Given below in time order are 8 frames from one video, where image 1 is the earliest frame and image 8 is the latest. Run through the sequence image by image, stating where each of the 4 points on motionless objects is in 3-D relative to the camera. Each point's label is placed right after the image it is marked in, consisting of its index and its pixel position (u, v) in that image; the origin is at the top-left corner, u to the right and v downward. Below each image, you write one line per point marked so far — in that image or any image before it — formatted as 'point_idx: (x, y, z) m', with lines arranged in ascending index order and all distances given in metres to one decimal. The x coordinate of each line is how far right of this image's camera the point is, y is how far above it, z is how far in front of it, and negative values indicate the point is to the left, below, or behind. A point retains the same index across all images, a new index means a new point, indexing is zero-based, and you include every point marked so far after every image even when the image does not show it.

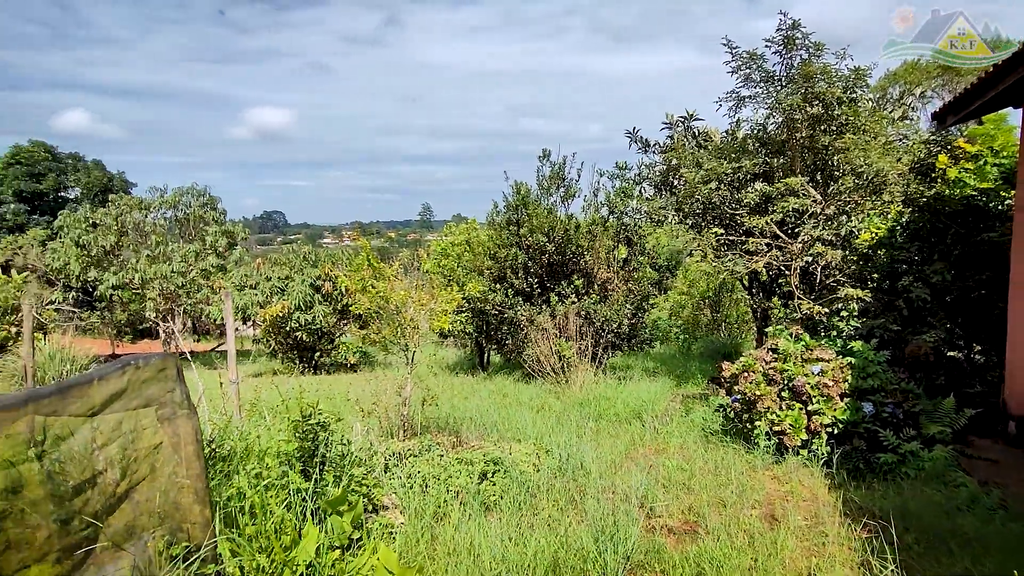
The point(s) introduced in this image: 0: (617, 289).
0: (+1.5, 0.0, +8.0) m
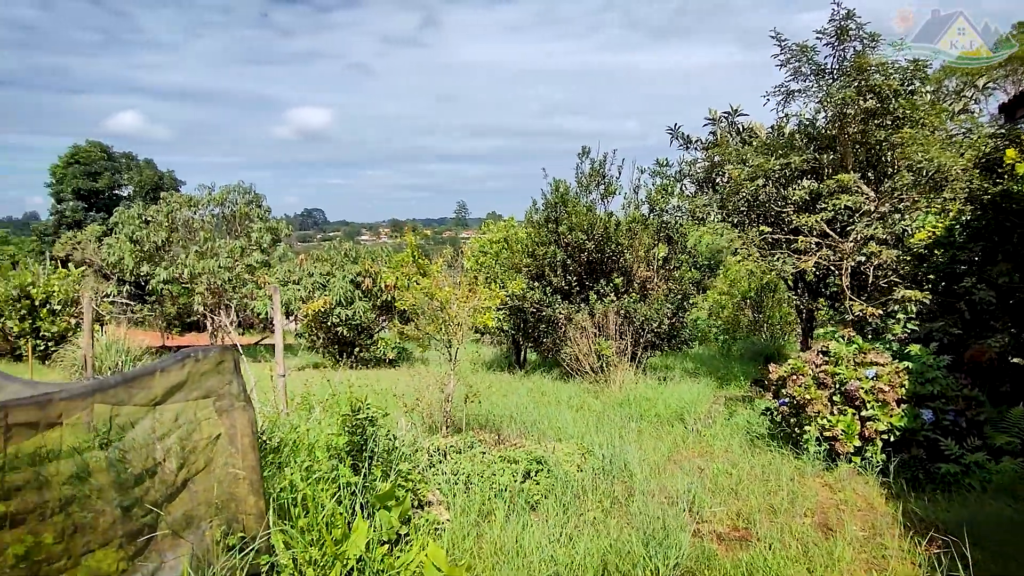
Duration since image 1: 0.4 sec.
0: (+2.0, 0.0, +7.9) m
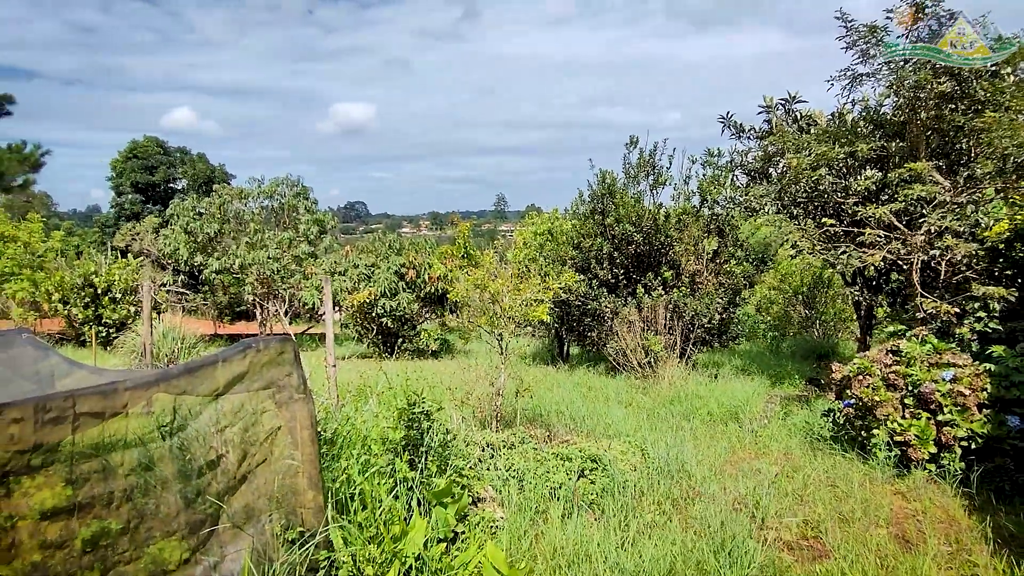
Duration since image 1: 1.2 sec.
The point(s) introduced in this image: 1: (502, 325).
0: (+2.6, +0.1, +7.6) m
1: (-0.1, -0.4, +6.5) m
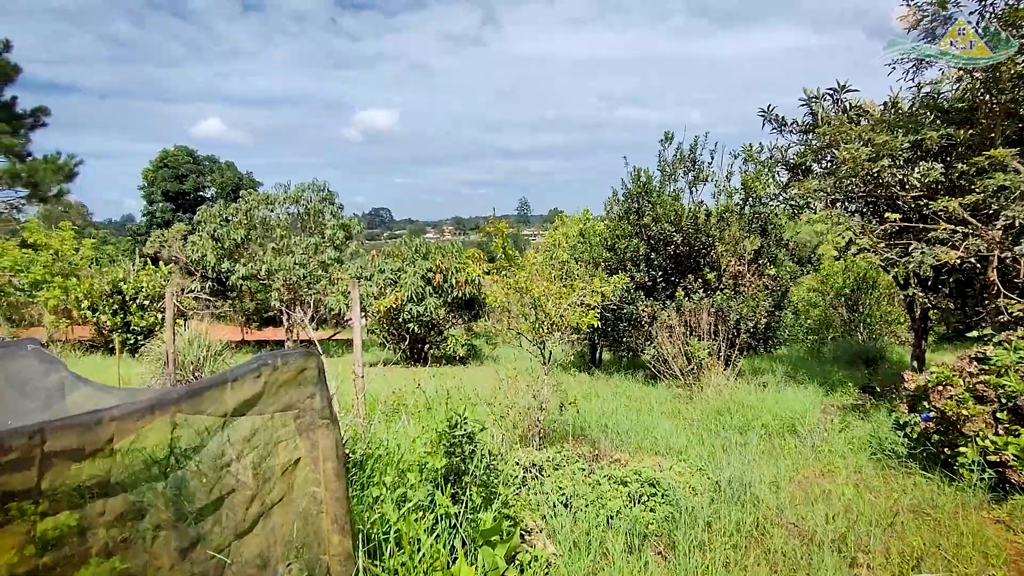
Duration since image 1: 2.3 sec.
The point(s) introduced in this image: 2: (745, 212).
0: (+3.0, 0.0, +7.2) m
1: (+0.3, -0.5, +6.2) m
2: (+2.9, +1.0, +7.2) m
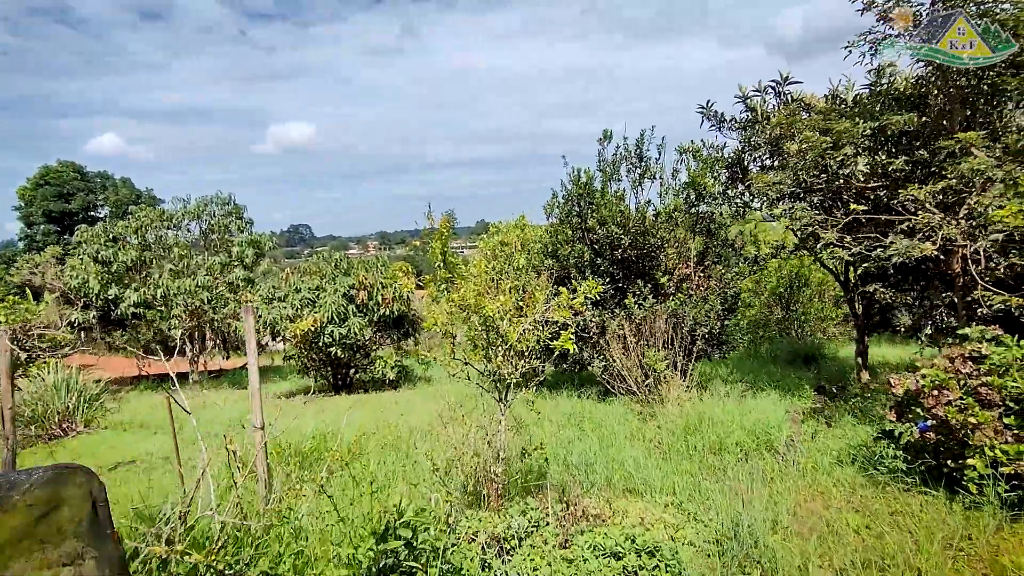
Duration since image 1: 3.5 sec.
0: (+2.2, 0.0, +6.8) m
1: (-0.3, -0.6, +5.5) m
2: (+2.1, +0.9, +6.8) m
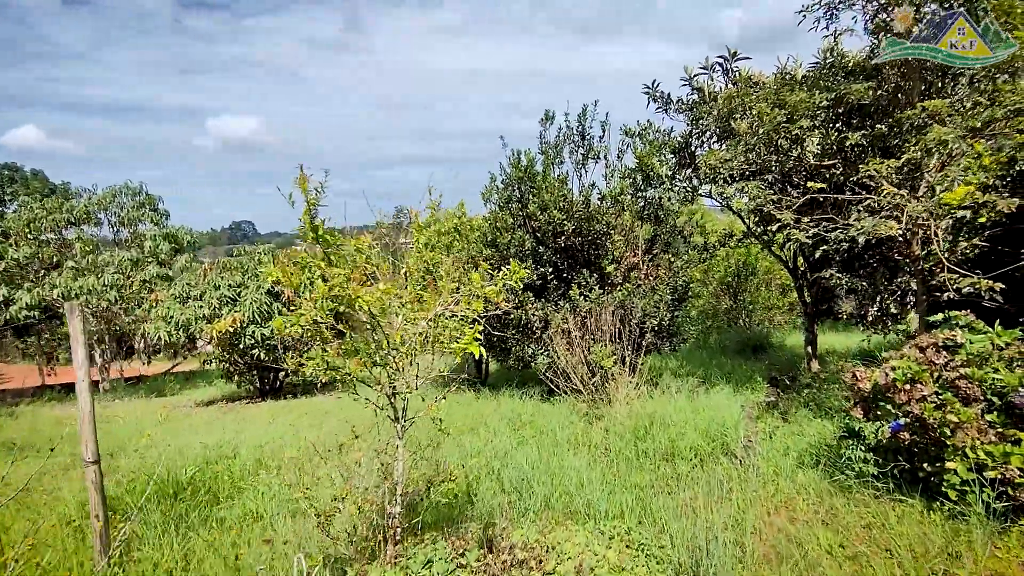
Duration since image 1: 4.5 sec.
0: (+1.5, +0.1, +6.4) m
1: (-0.9, -0.5, +4.9) m
2: (+1.4, +1.0, +6.4) m
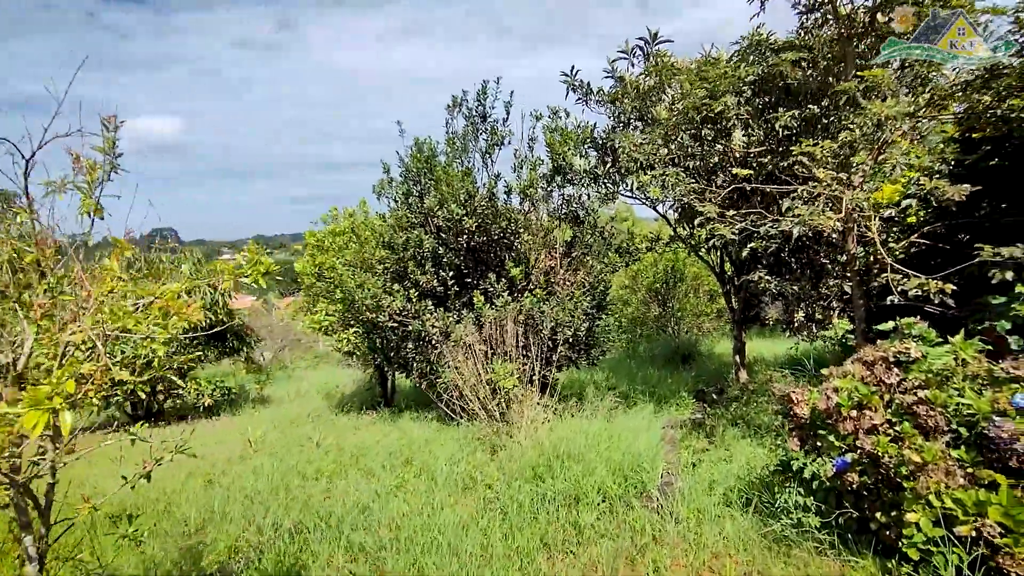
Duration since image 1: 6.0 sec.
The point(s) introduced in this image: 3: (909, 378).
0: (+0.5, +0.1, +5.7) m
1: (-1.8, -0.6, +3.9) m
2: (+0.4, +1.0, +5.7) m
3: (+1.7, -0.4, +2.4) m
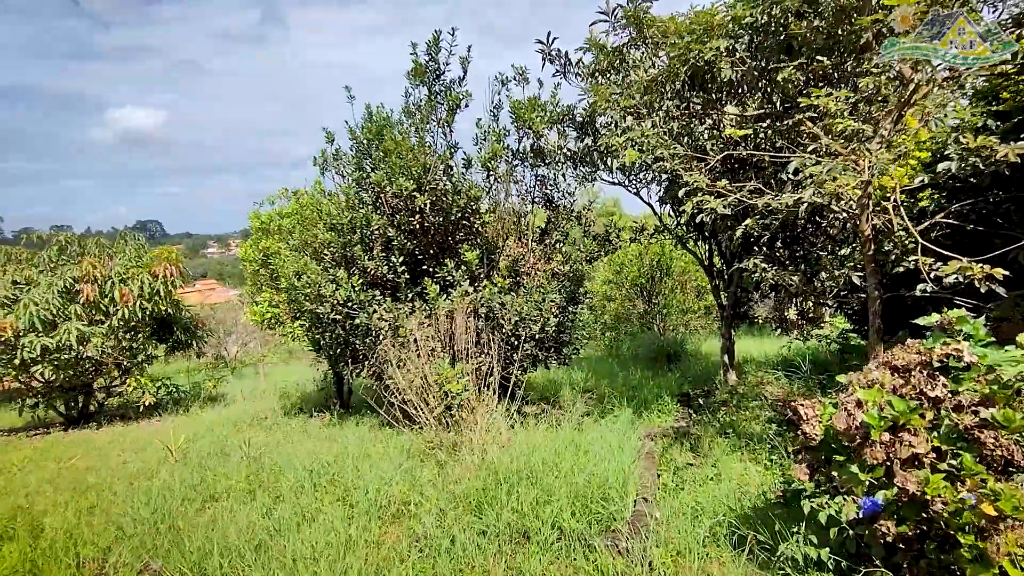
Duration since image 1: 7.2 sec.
0: (+0.2, +0.2, +5.0) m
1: (-2.1, -0.5, +3.2) m
2: (+0.1, +1.1, +5.0) m
3: (+1.4, -0.3, +1.7) m
